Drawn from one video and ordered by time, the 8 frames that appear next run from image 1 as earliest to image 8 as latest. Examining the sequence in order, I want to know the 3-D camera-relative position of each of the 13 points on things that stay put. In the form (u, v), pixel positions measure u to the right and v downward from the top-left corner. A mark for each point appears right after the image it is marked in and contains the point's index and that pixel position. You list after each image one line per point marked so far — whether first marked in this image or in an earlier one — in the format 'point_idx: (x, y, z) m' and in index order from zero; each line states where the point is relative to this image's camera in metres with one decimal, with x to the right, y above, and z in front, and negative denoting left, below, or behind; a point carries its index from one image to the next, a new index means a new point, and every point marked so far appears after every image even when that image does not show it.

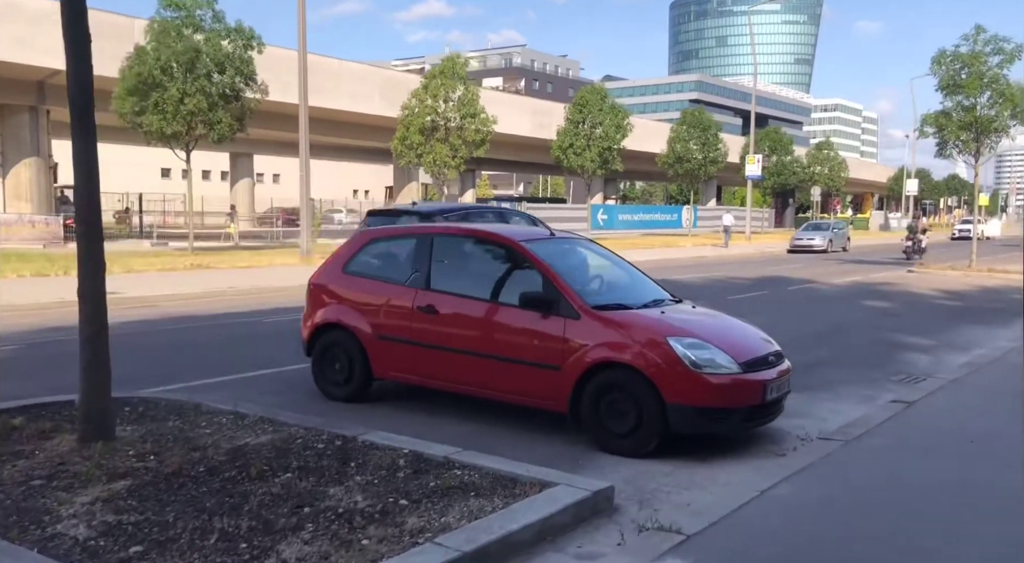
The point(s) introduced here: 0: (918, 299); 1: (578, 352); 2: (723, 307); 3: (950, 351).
0: (+9.0, -0.4, +18.7) m
1: (+0.5, -0.5, +5.8) m
2: (+4.1, -0.5, +16.0) m
3: (+5.7, -1.0, +11.0) m
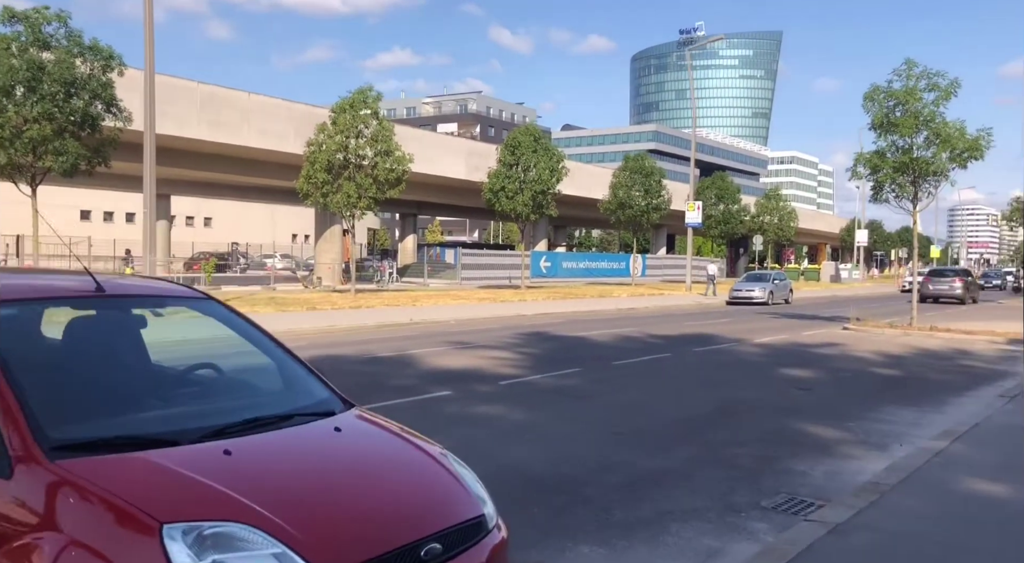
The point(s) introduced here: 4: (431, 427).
0: (+6.3, -1.6, +16.0) m
1: (-1.7, -0.9, +2.7) m
2: (+1.5, -1.5, +13.1) m
3: (+3.4, -1.7, +8.1) m
4: (-0.9, -1.5, +8.8) m
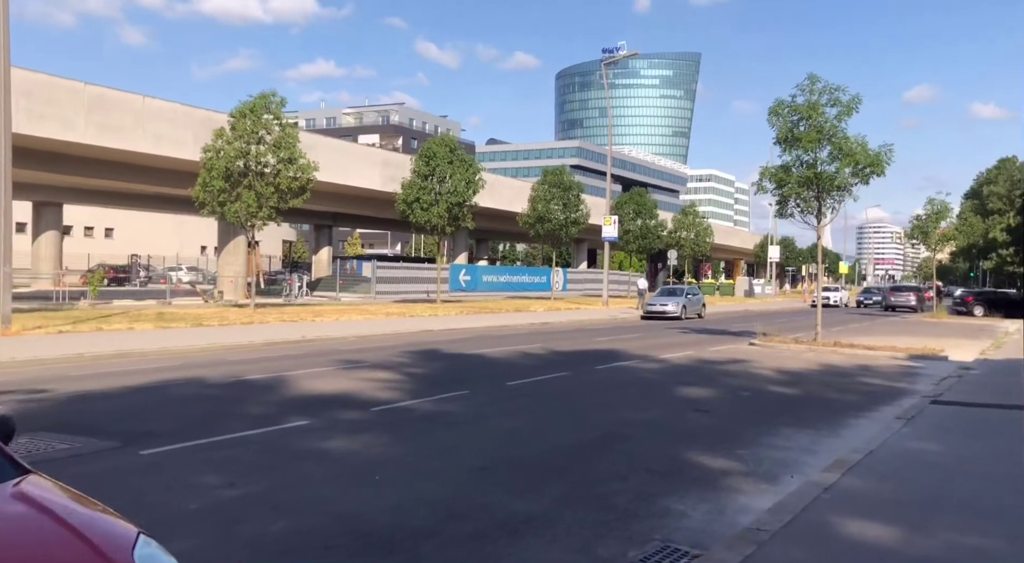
0: (+4.3, -1.9, +15.5) m
1: (-2.5, -0.9, +1.6) m
2: (-0.3, -1.7, +12.1) m
3: (+2.1, -1.9, +7.4) m
4: (-2.2, -1.7, +7.7) m
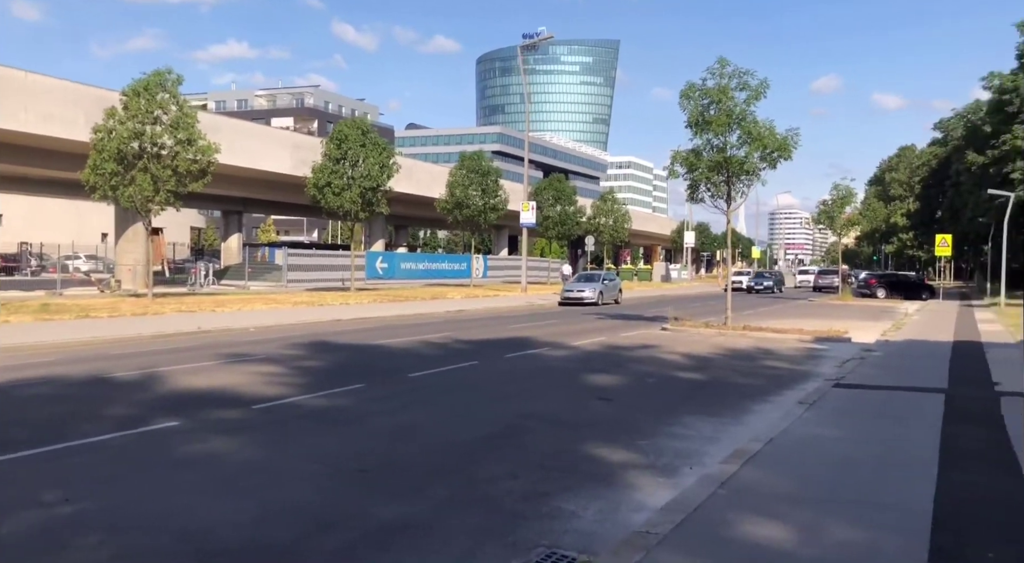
0: (+2.5, -1.6, +15.3) m
1: (-2.9, -0.9, +0.8) m
2: (-1.7, -1.5, +11.5) m
3: (+1.1, -1.7, +7.0) m
4: (-3.2, -1.6, +6.9) m
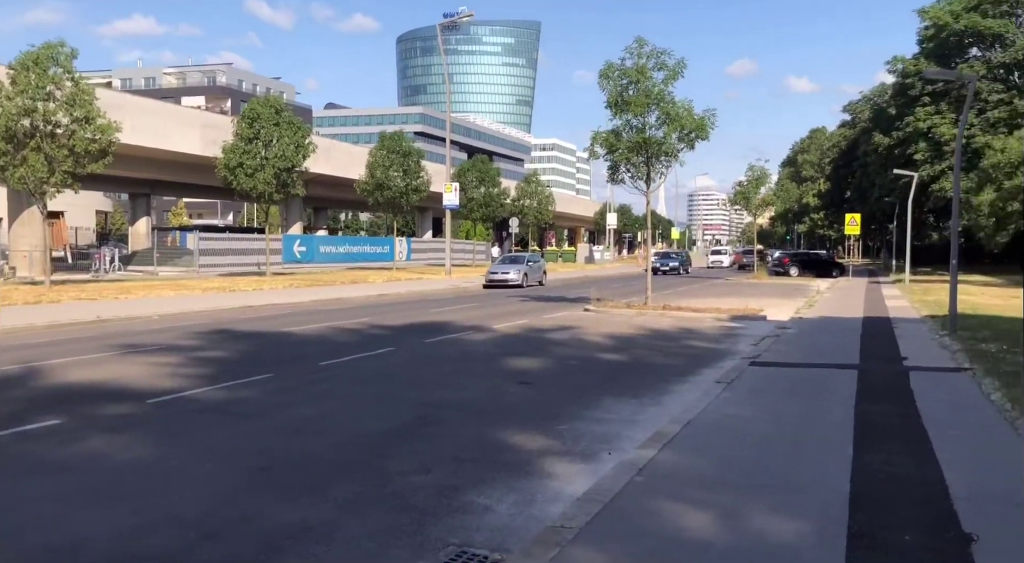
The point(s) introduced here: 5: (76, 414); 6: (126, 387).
0: (+1.1, -1.3, +15.1) m
1: (-3.1, -0.9, +0.1) m
2: (-2.8, -1.3, +11.0) m
3: (+0.4, -1.6, +6.7) m
4: (-3.9, -1.5, +6.2) m
5: (-4.4, -1.3, +8.4) m
6: (-4.5, -1.2, +9.7) m
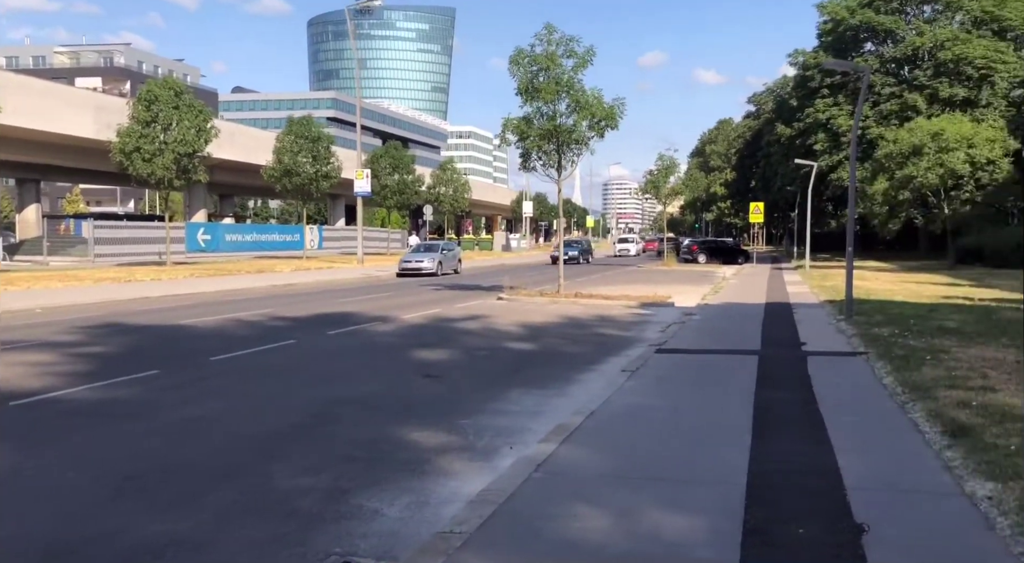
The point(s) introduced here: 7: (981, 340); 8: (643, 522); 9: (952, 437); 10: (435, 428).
0: (-0.6, -1.1, +14.9) m
1: (-3.2, -1.0, -0.4) m
2: (-4.0, -1.2, +10.3) m
3: (-0.5, -1.5, +6.5) m
4: (-4.6, -1.4, +5.5) m
5: (-5.3, -1.3, +7.6) m
6: (-5.6, -1.1, +8.9) m
7: (+8.4, -1.0, +14.8) m
8: (+0.8, -1.4, +5.0) m
9: (+3.9, -1.4, +7.4) m
10: (-0.7, -1.4, +8.1) m
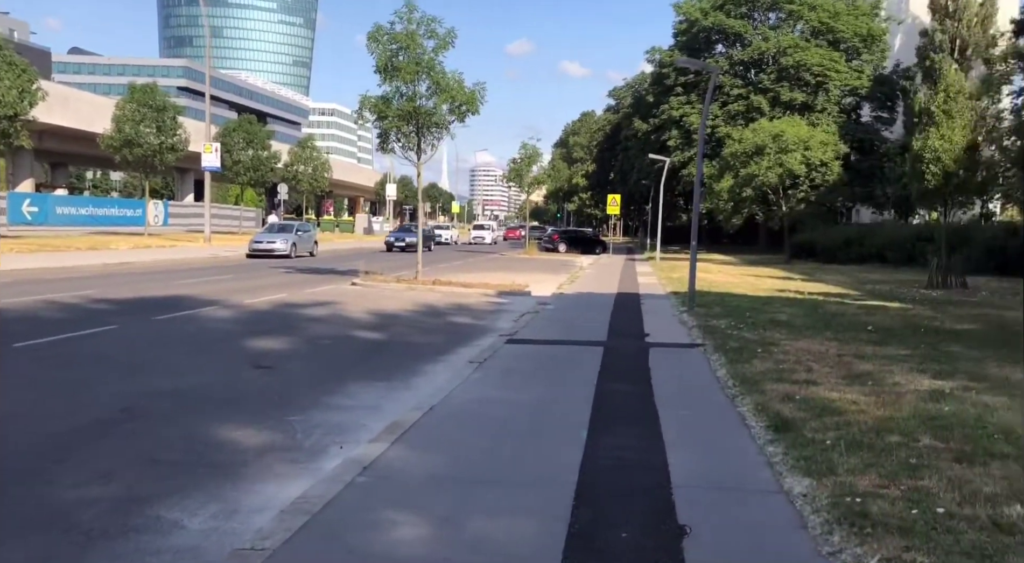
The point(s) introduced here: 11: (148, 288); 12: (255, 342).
0: (-3.2, -0.8, +14.3) m
1: (-3.3, -1.0, -1.3) m
2: (-5.9, -1.0, +9.2) m
3: (-1.7, -1.4, +6.0) m
4: (-5.7, -1.3, +4.4) m
5: (-6.7, -1.1, +6.3) m
6: (-7.2, -0.9, +7.6) m
7: (+5.6, -1.0, +15.7) m
8: (-0.3, -1.4, +4.8) m
9: (+2.4, -1.4, +7.7) m
10: (-2.3, -1.3, +7.6) m
11: (-8.7, -0.2, +19.8) m
12: (-3.9, -0.9, +12.4) m
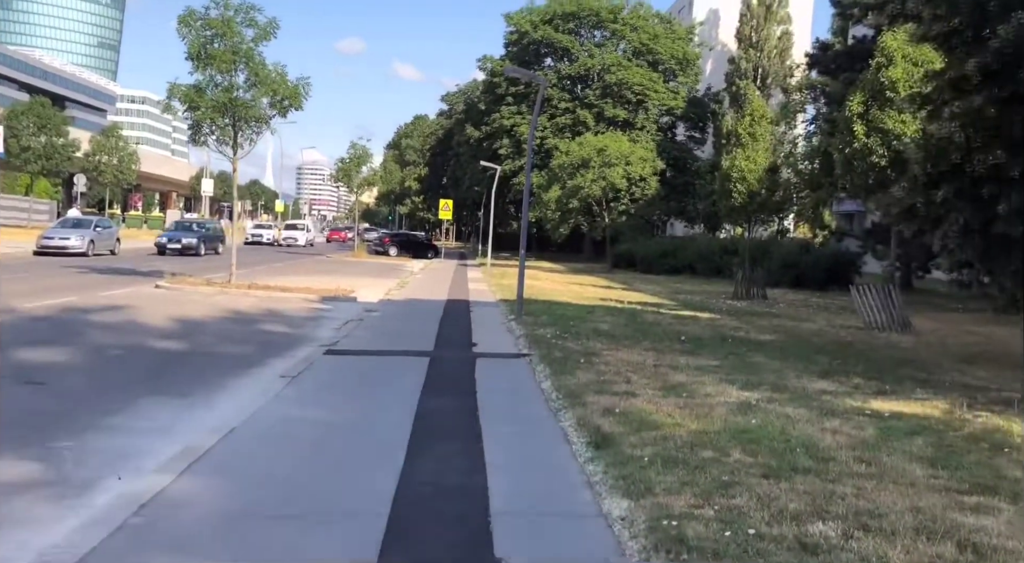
0: (-6.1, -0.9, +12.9) m
1: (-3.0, -1.0, -2.3) m
2: (-7.7, -1.0, +7.4) m
3: (-3.0, -1.5, +5.1) m
4: (-6.5, -1.3, +2.7) m
5: (-7.9, -1.0, +4.4) m
6: (-8.6, -0.9, +5.6) m
7: (+2.2, -1.2, +16.1) m
8: (-1.3, -1.5, +4.2) m
9: (+0.8, -1.5, +7.6) m
10: (-3.8, -1.4, +6.5) m
11: (-12.6, -0.1, +17.2) m
12: (-6.3, -0.9, +11.0) m
